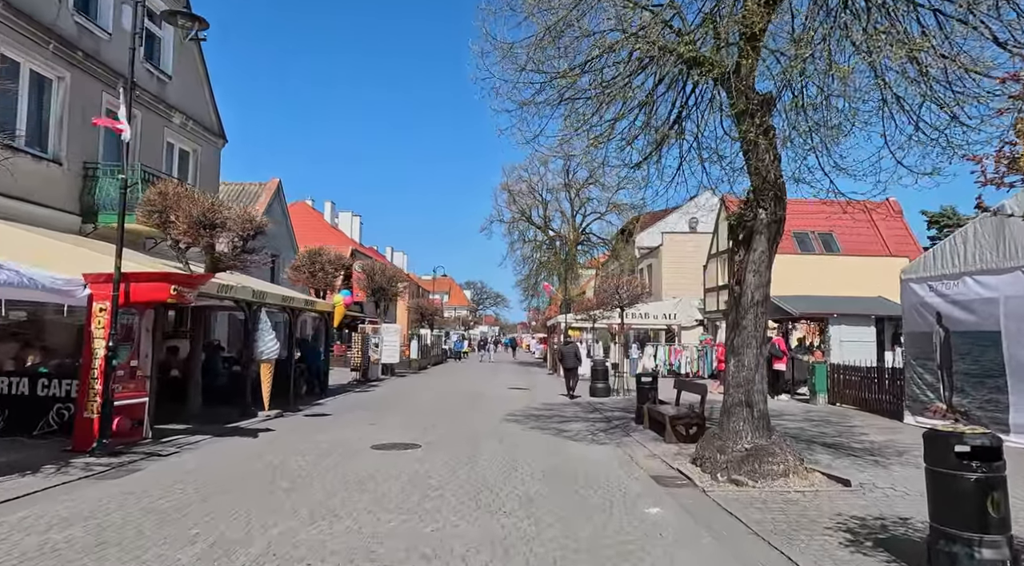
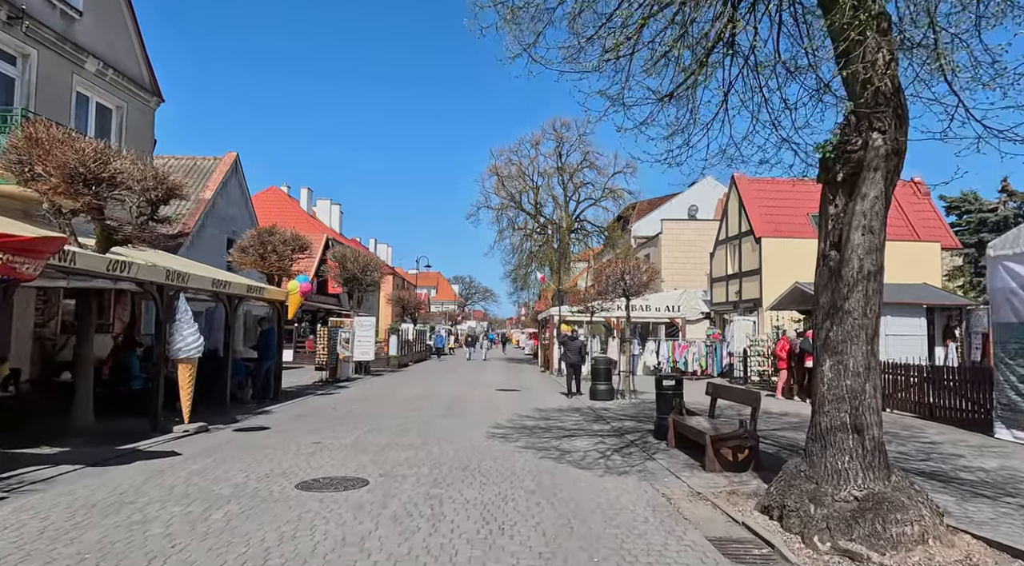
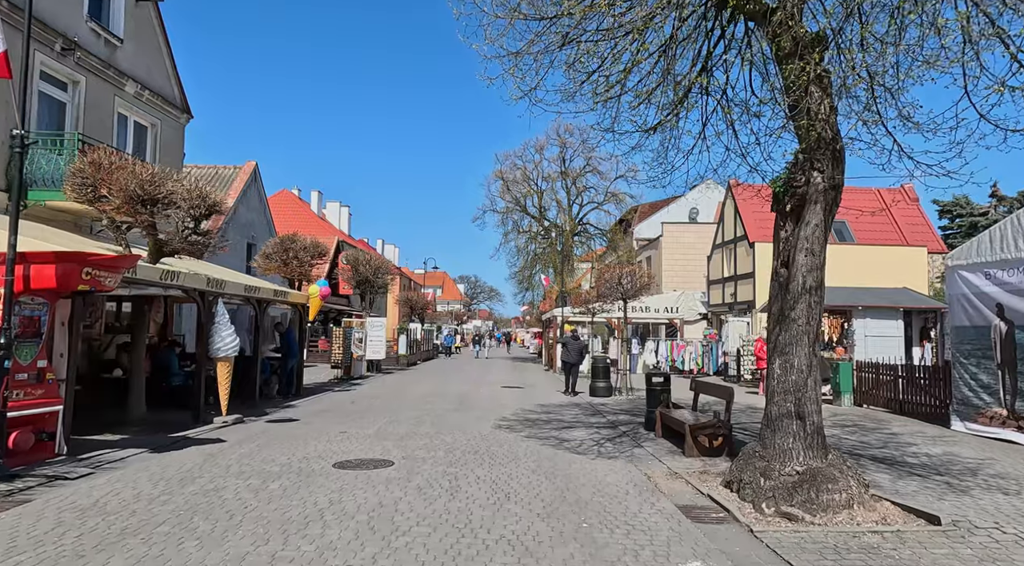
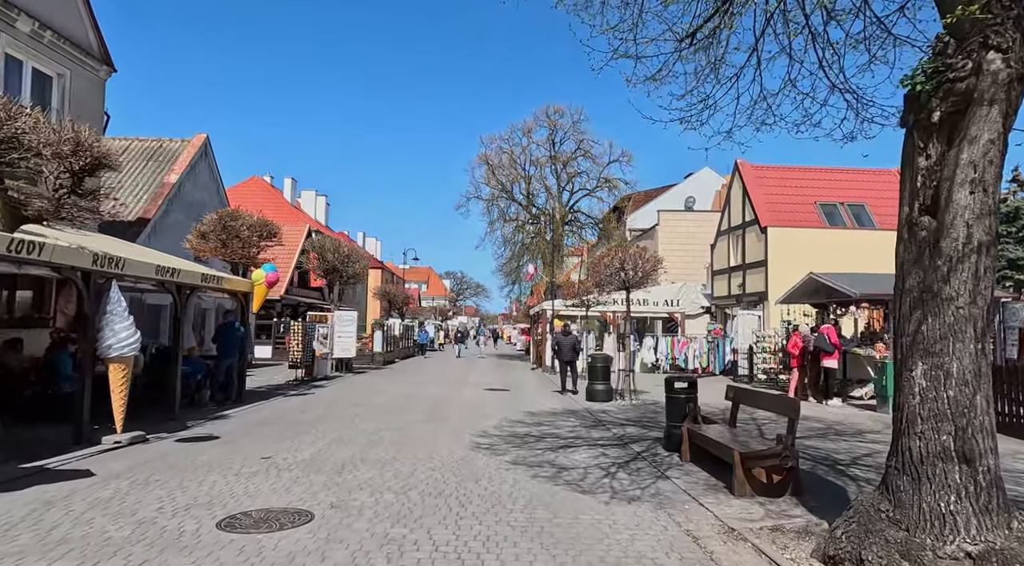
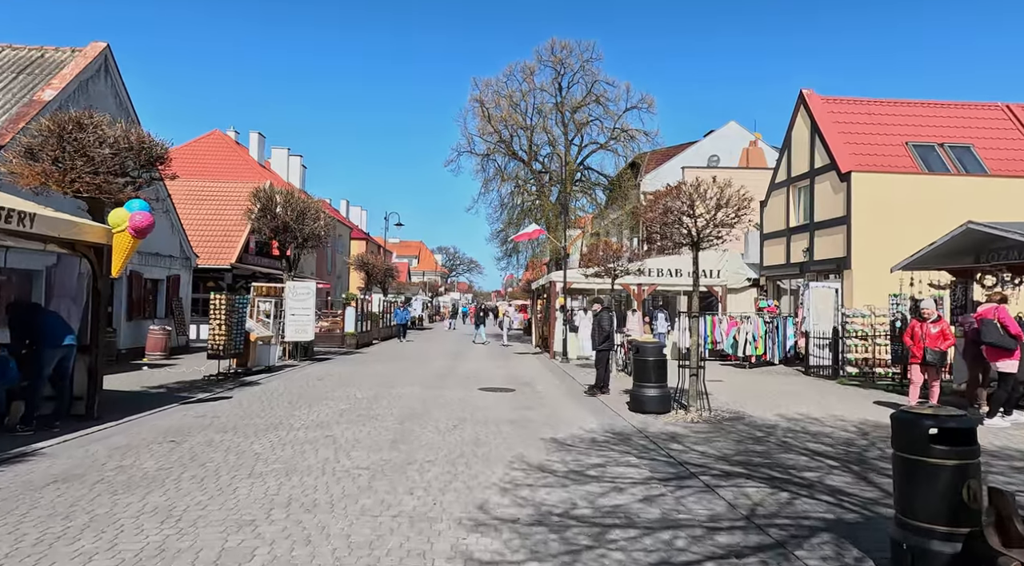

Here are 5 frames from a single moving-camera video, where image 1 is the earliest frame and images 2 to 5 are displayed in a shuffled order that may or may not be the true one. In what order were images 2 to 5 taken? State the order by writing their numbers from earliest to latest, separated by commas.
3, 2, 4, 5
